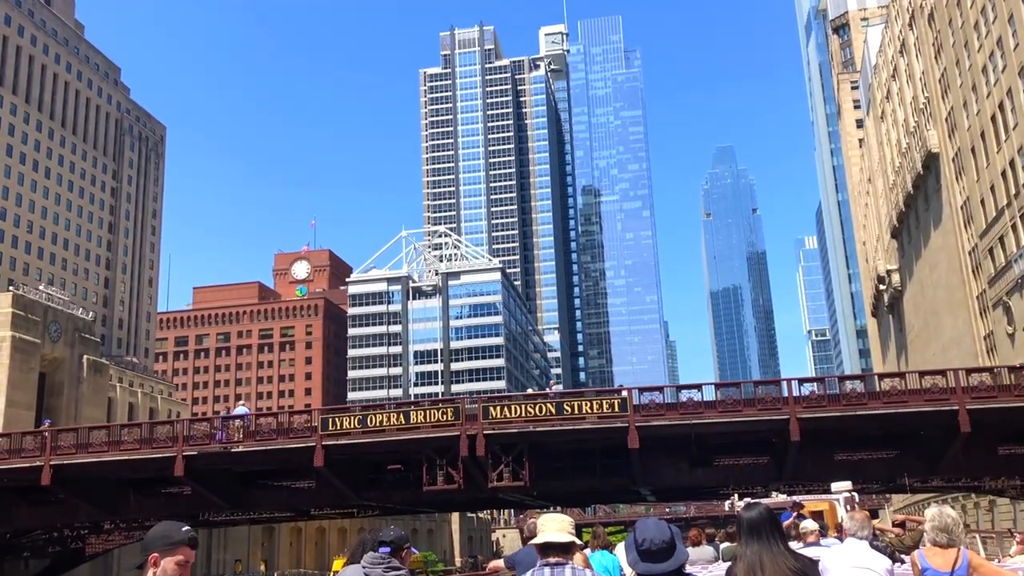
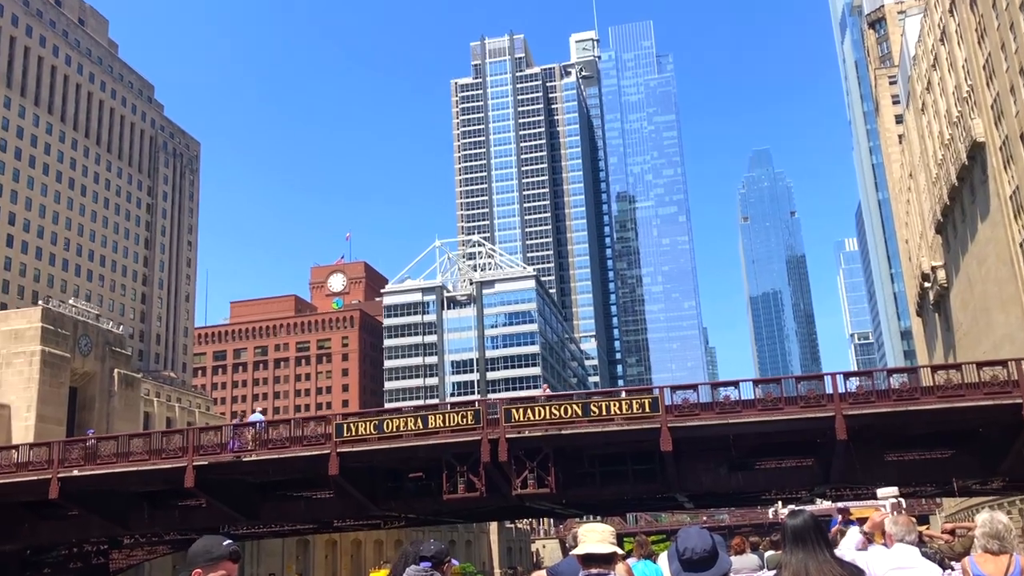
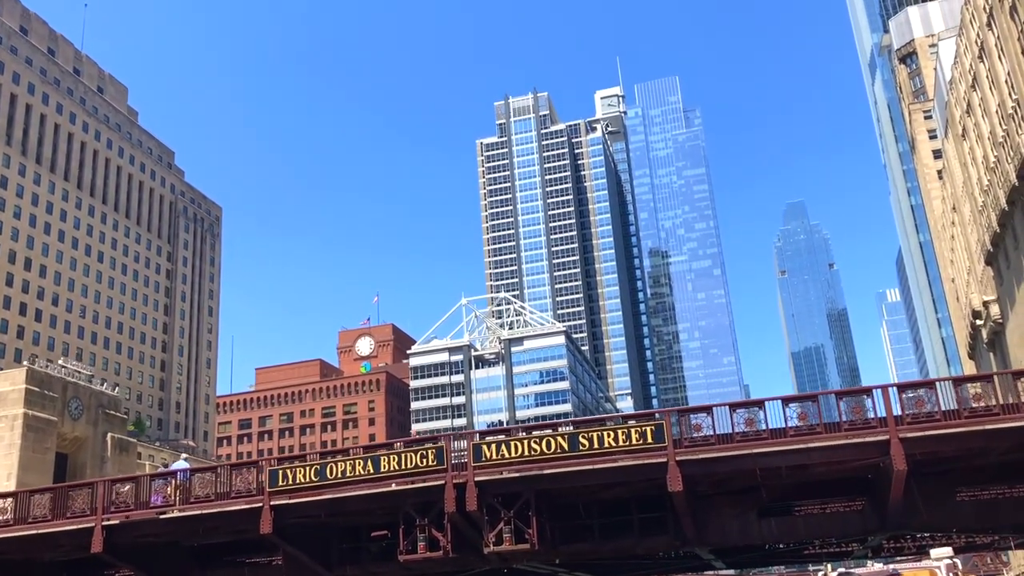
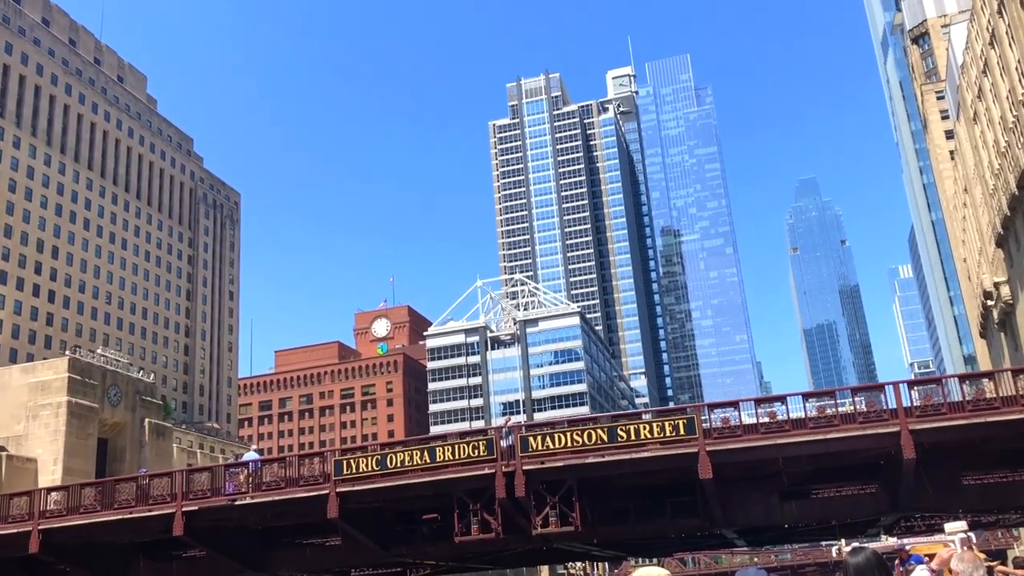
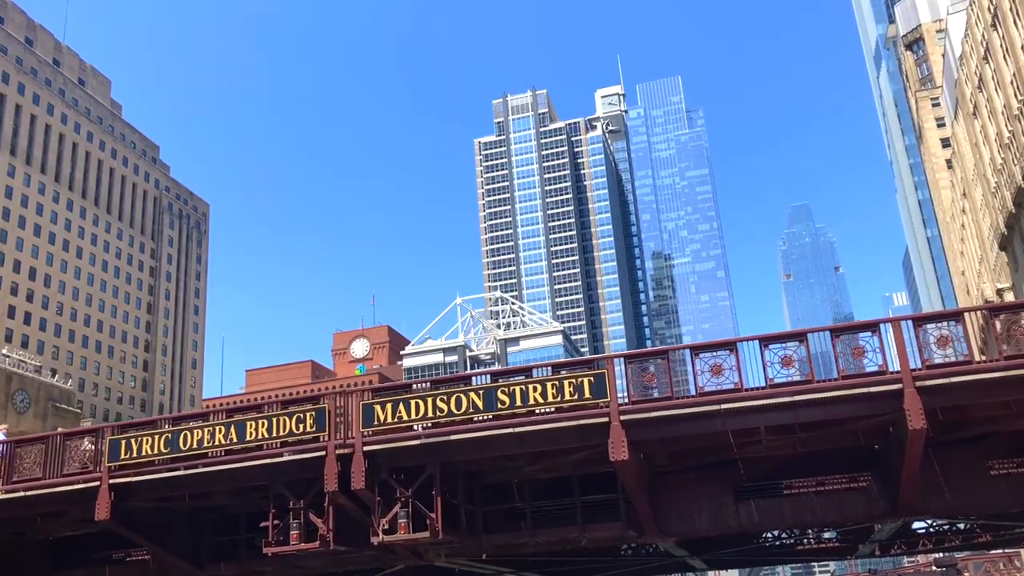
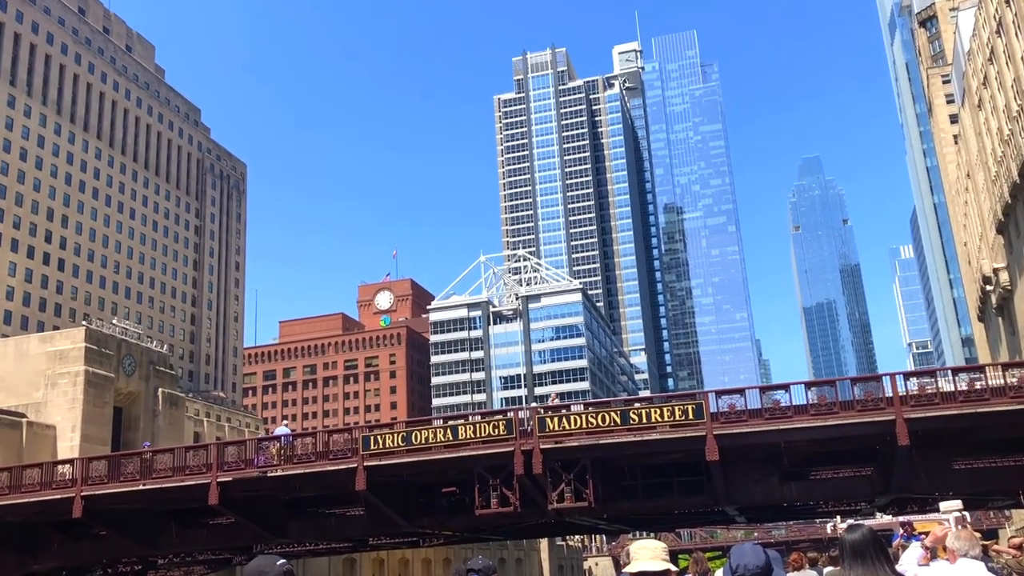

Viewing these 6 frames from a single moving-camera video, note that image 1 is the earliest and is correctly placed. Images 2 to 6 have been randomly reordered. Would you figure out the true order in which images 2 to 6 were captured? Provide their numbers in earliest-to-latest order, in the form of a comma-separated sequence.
2, 6, 4, 3, 5
